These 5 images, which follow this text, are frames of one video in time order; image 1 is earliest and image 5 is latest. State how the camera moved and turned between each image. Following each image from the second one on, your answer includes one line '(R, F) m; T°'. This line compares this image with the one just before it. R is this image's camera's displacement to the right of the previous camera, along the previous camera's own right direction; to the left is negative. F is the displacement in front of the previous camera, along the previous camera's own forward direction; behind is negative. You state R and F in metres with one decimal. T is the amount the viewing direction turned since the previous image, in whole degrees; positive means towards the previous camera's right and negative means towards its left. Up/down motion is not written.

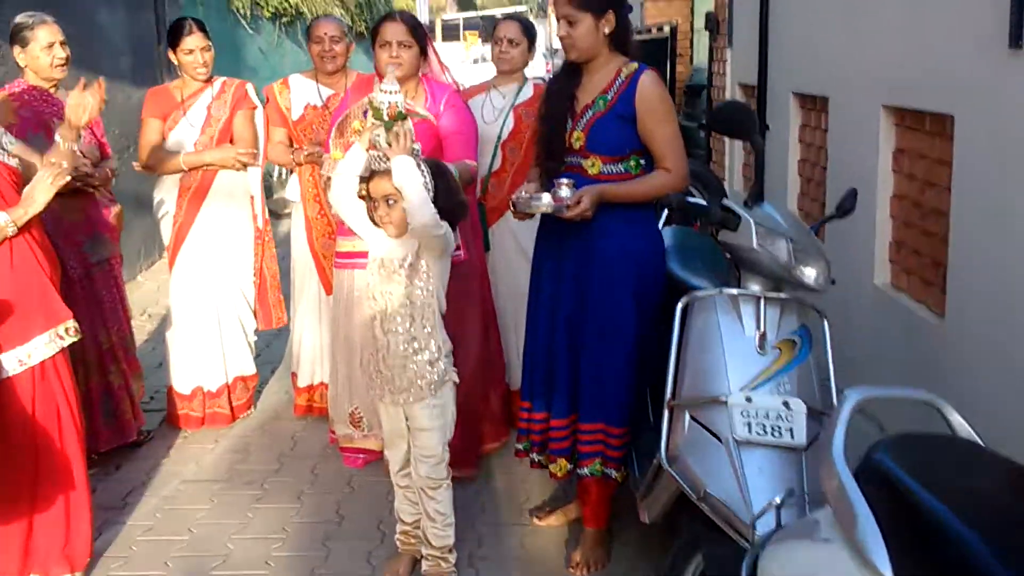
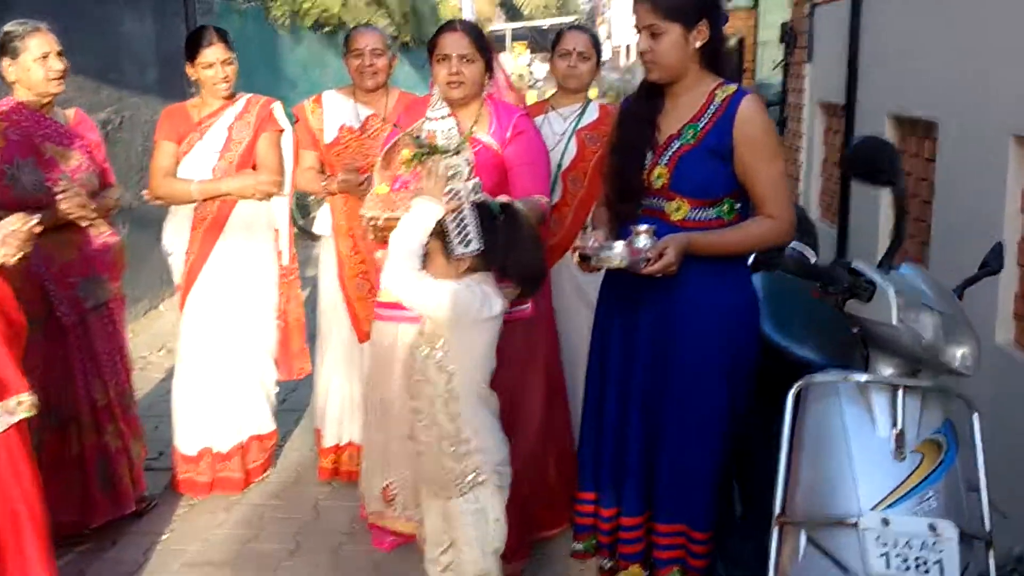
(-0.1, +0.6) m; -3°
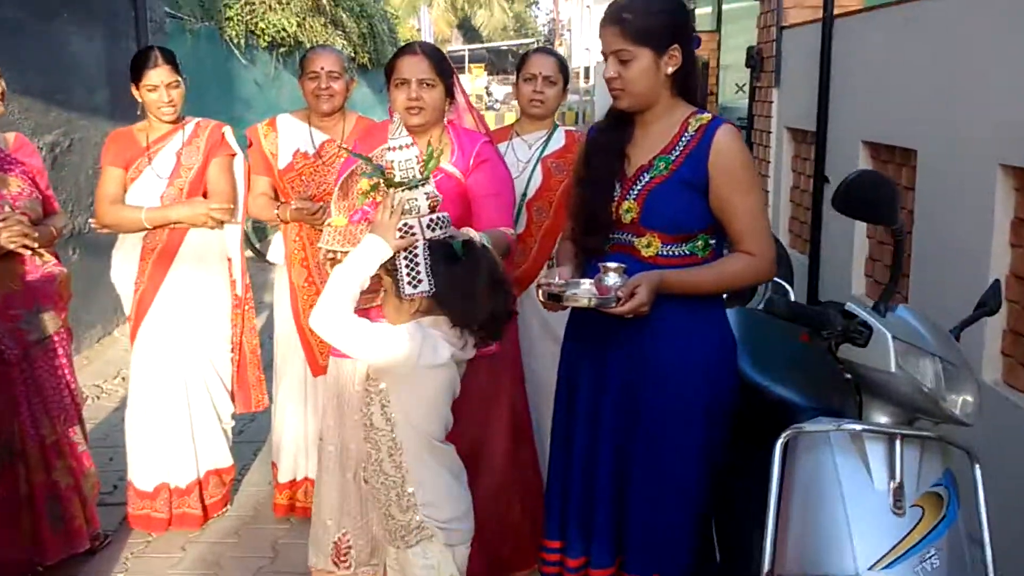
(0.0, +0.1) m; +2°
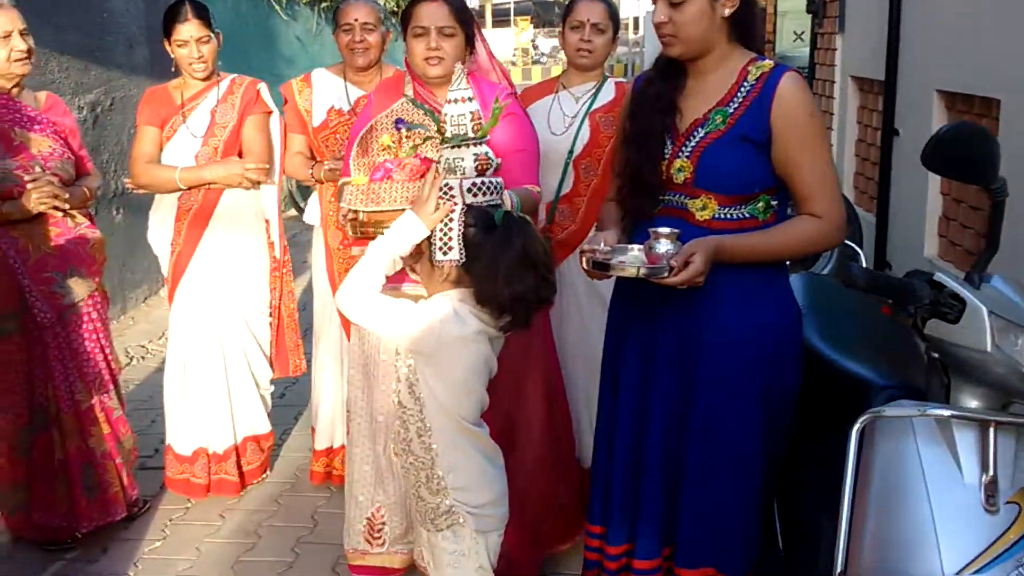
(0.0, +0.2) m; -3°
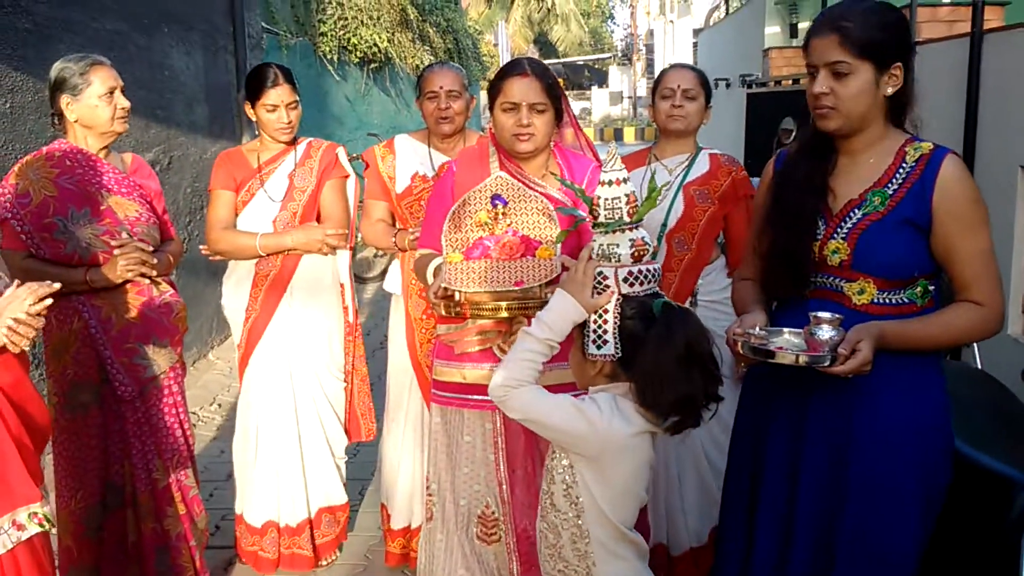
(-0.3, +0.1) m; 0°
